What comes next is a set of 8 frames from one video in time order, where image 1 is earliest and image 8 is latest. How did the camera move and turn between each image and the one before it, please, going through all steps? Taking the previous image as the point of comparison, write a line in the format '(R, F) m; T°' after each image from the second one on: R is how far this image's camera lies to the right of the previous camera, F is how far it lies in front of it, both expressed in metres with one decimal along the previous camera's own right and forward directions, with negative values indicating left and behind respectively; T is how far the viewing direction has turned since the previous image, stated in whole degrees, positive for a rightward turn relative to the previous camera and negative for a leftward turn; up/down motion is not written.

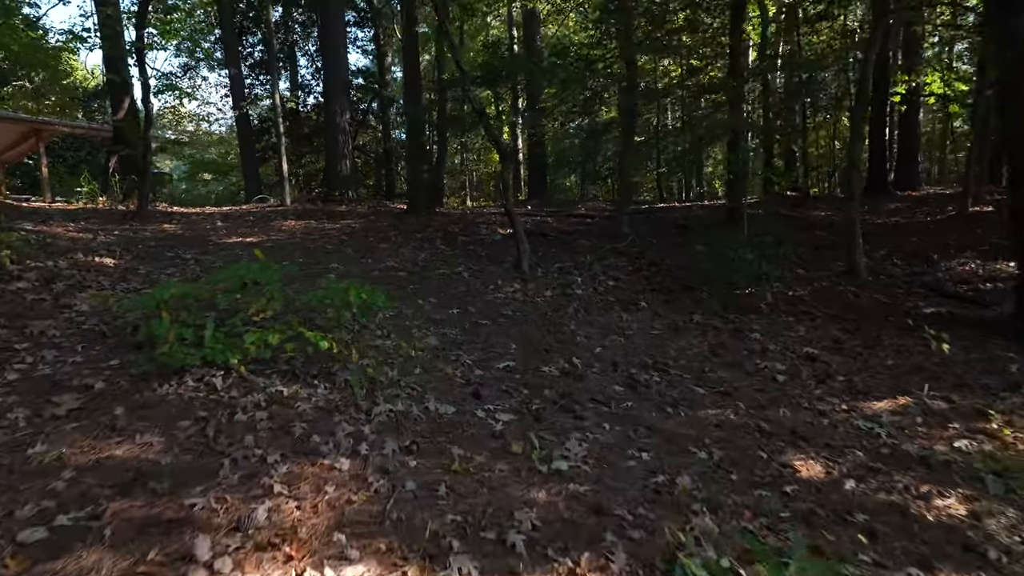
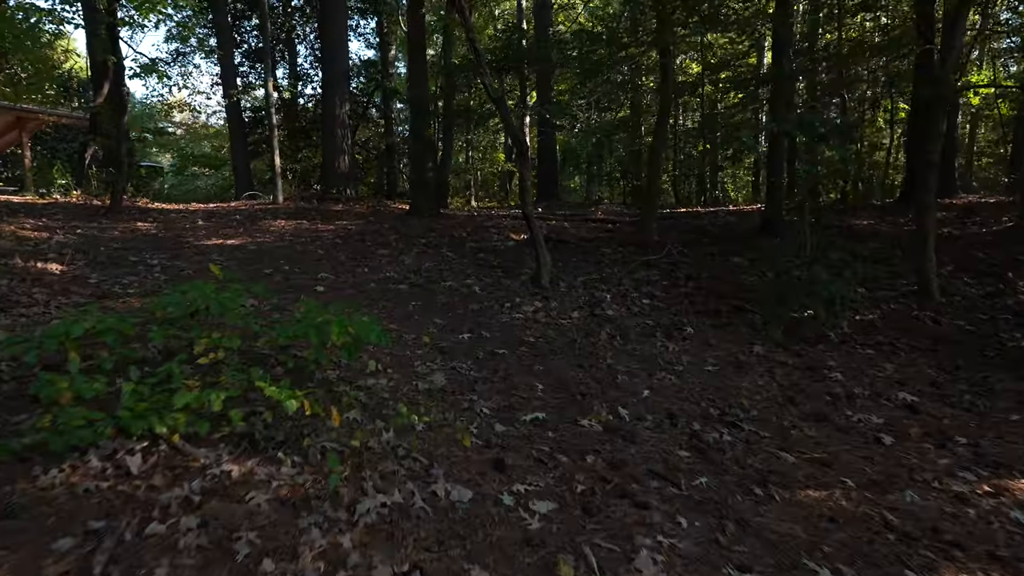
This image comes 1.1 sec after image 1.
(-0.3, +1.4) m; 0°
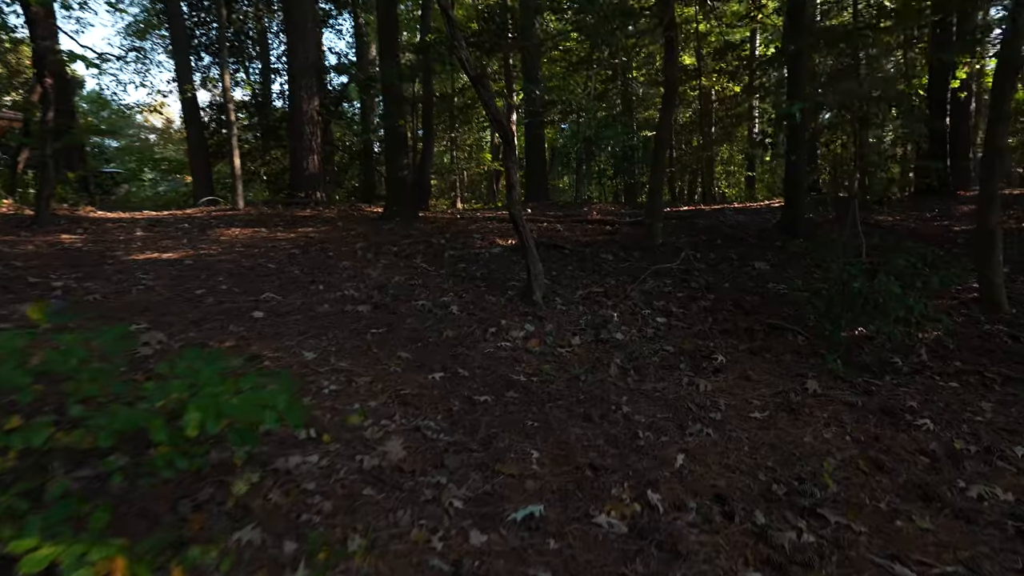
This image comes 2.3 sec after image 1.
(+0.1, +1.5) m; +1°
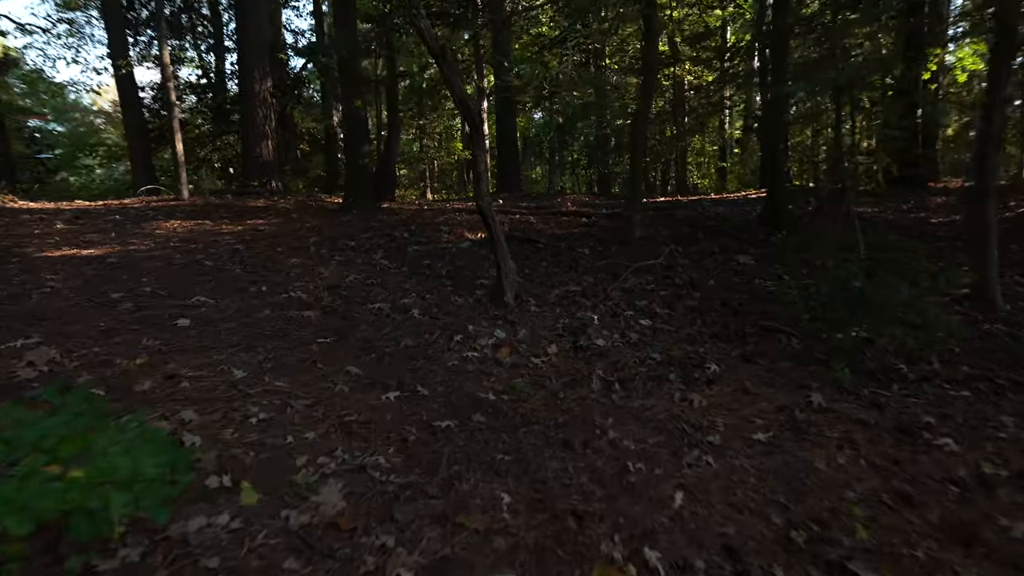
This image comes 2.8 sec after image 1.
(0.0, +0.7) m; +3°
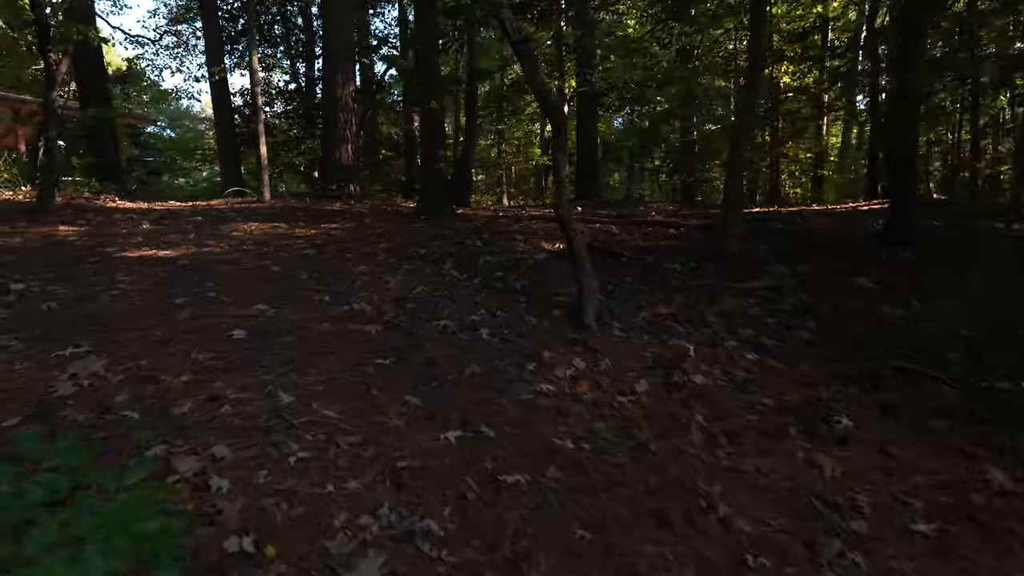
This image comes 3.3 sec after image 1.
(-0.1, +0.7) m; -7°
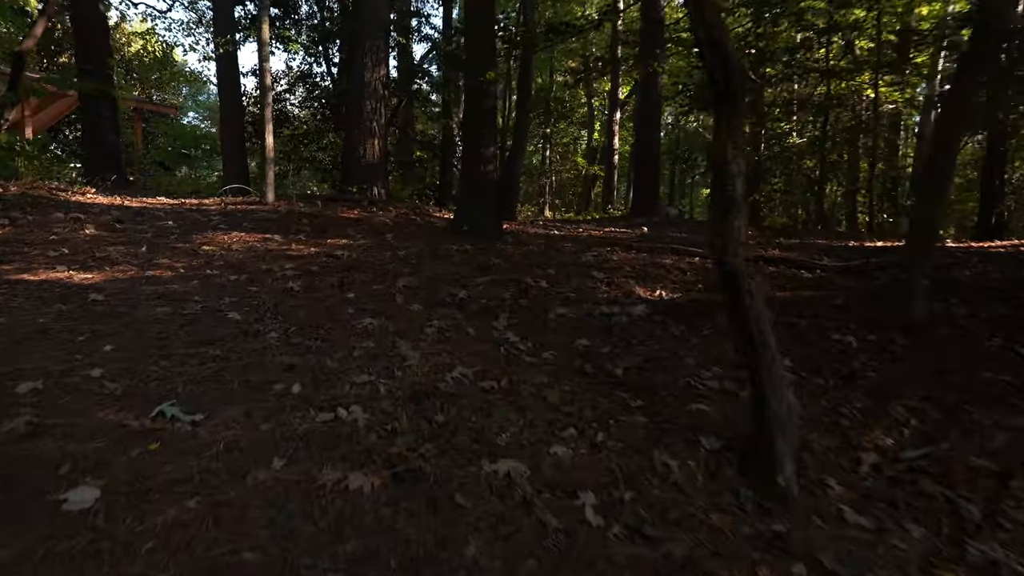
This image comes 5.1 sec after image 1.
(-0.6, +2.7) m; -3°
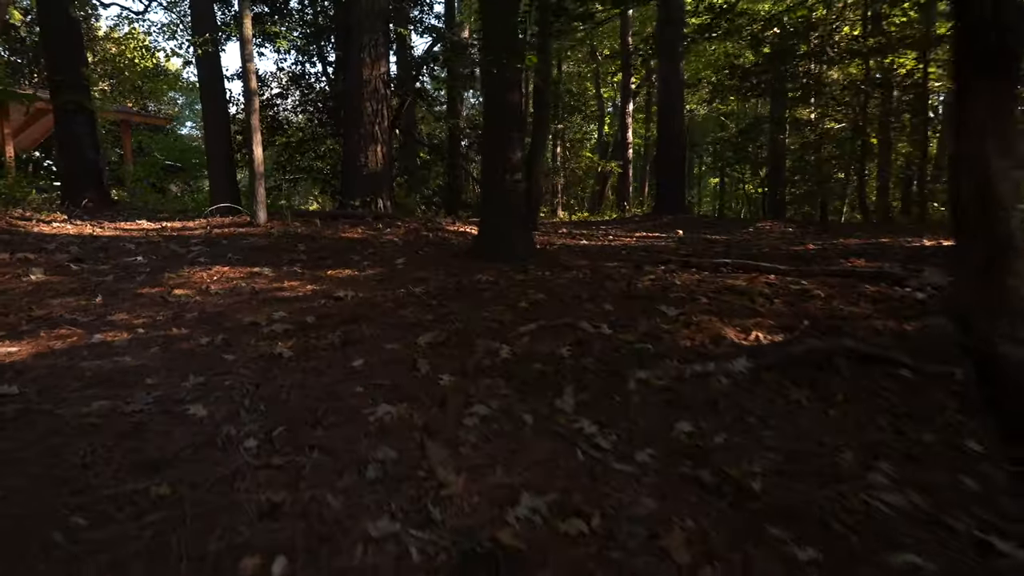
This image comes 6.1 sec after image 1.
(-0.4, +1.3) m; -1°
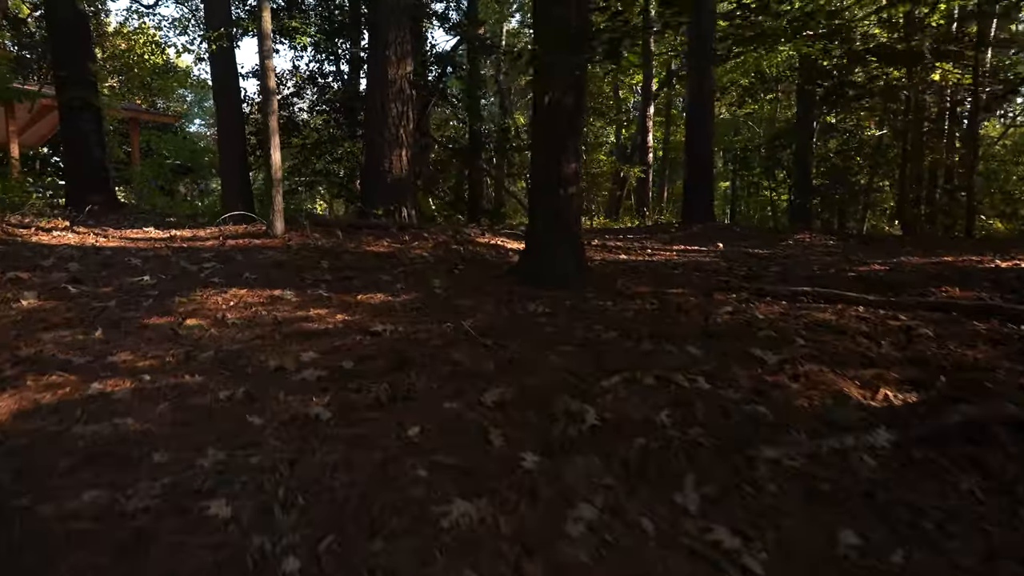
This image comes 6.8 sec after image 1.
(-0.5, +0.8) m; 0°
